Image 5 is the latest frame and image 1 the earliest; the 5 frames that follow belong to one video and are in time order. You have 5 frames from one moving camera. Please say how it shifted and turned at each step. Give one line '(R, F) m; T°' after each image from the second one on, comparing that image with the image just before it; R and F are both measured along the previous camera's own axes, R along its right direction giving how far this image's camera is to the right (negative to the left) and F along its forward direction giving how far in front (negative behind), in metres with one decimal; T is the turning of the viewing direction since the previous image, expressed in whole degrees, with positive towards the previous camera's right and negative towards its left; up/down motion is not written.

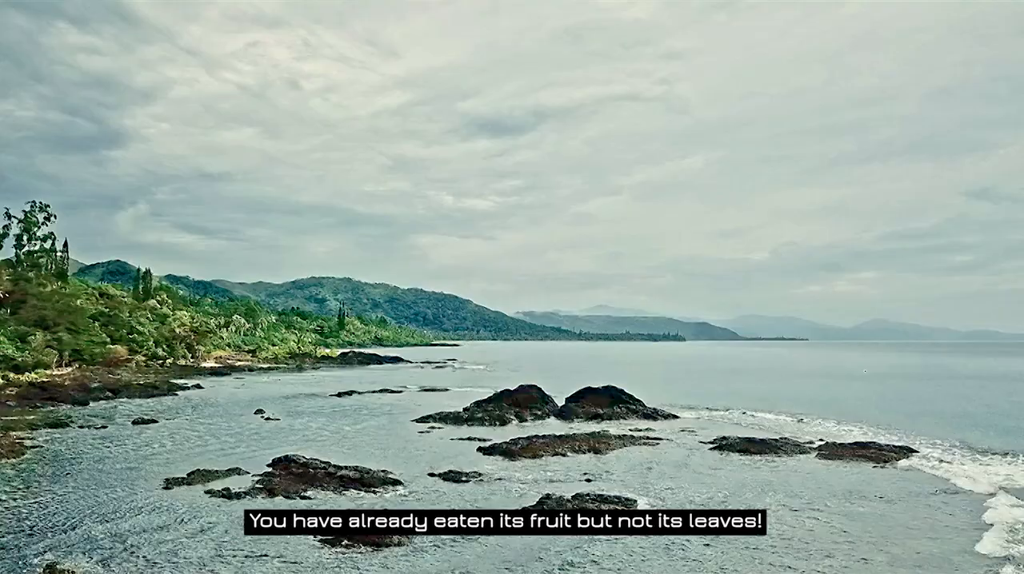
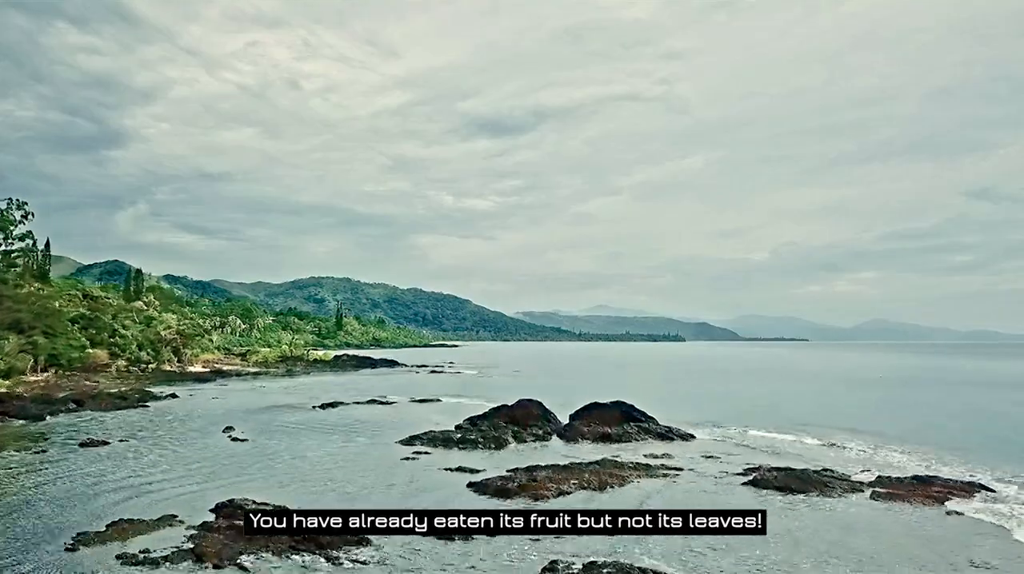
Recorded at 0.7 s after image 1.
(+0.4, +1.0) m; 0°
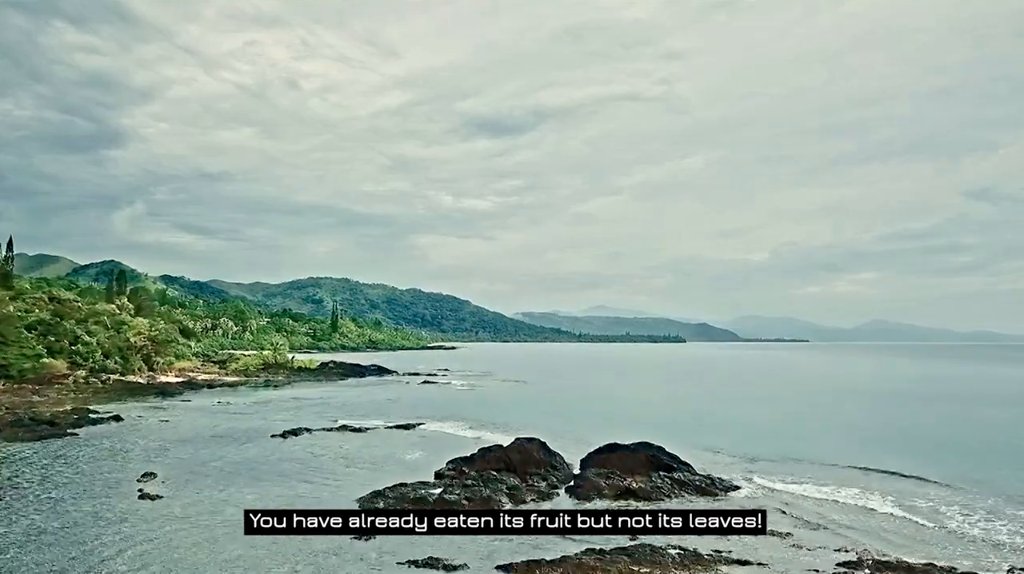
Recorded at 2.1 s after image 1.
(+0.5, +3.1) m; 0°
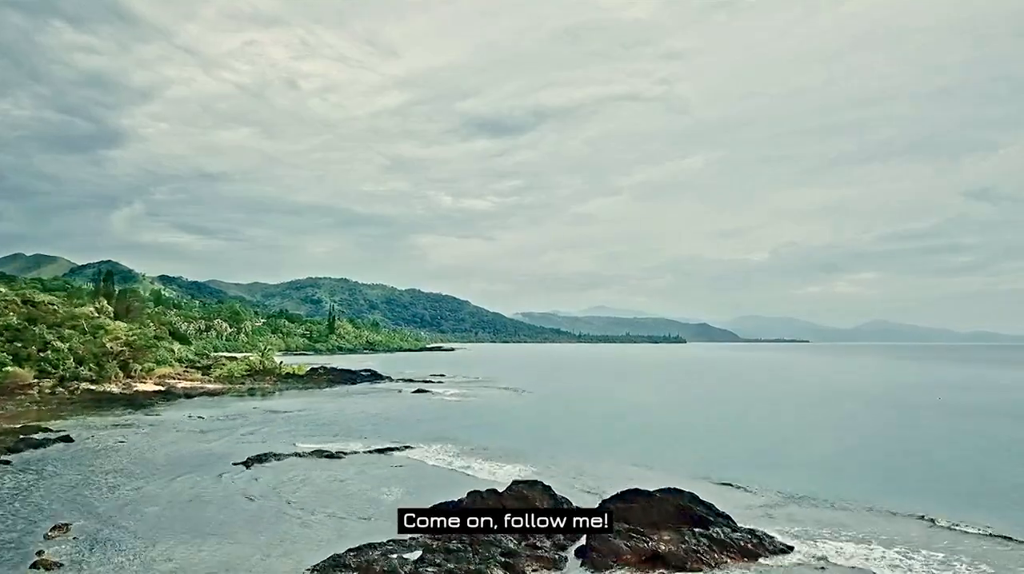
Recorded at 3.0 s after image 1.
(+0.3, +2.2) m; 0°
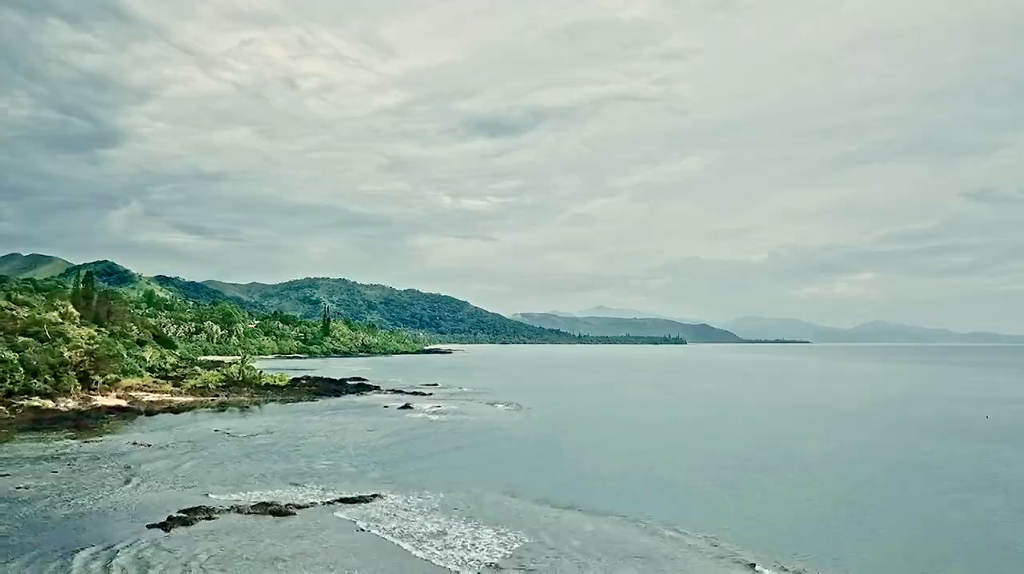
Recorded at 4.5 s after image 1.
(+0.3, +3.5) m; 0°
